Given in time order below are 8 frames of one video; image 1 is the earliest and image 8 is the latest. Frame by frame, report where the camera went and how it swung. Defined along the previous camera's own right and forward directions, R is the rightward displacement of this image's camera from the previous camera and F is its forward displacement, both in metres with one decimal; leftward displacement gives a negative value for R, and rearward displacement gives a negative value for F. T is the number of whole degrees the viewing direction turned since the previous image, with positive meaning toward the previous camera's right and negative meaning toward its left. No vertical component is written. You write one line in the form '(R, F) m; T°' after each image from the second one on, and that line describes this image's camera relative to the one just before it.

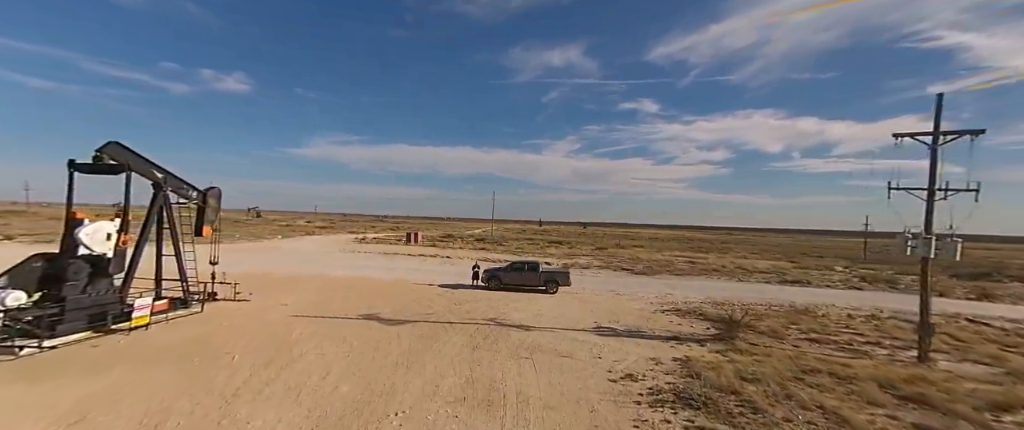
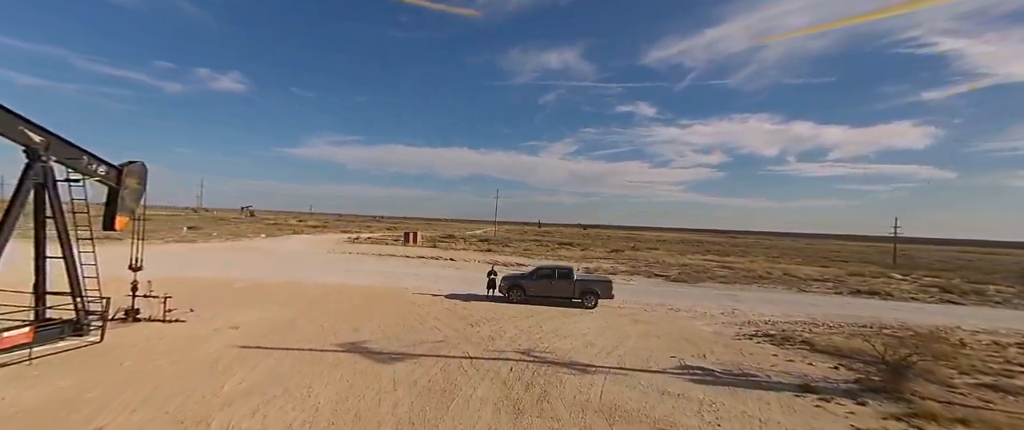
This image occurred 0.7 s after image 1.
(-1.1, +3.7) m; 0°
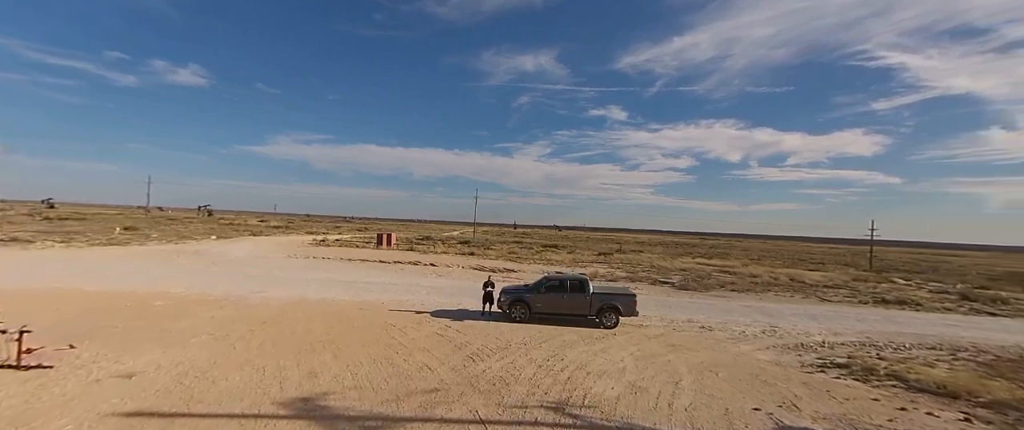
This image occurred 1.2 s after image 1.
(-0.8, +2.6) m; +4°
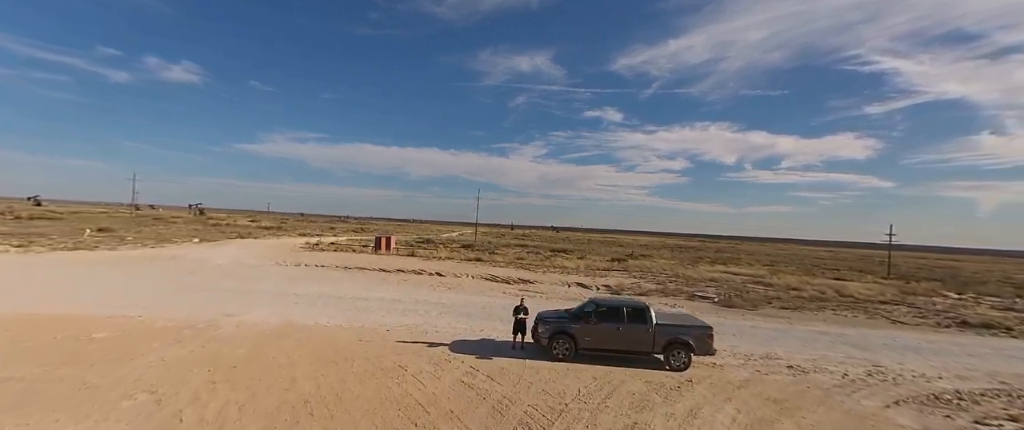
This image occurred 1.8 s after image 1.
(-1.1, +2.5) m; +1°
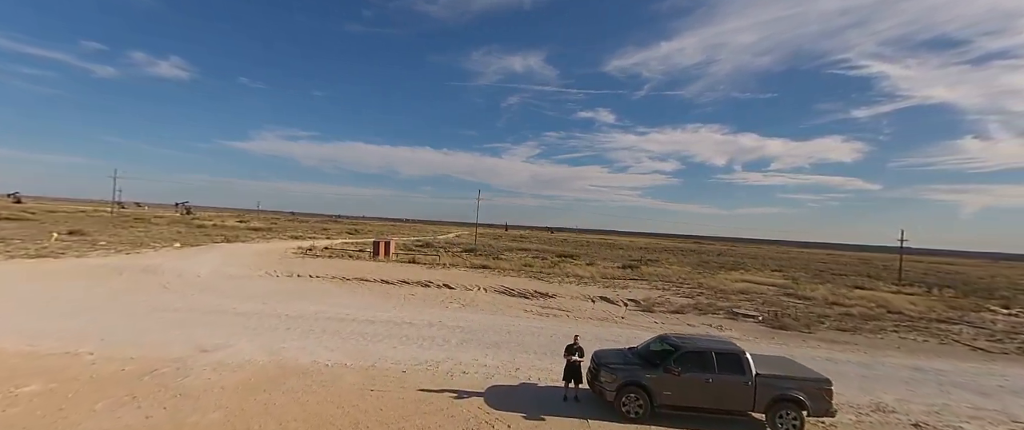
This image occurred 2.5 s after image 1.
(-1.2, +2.1) m; +1°
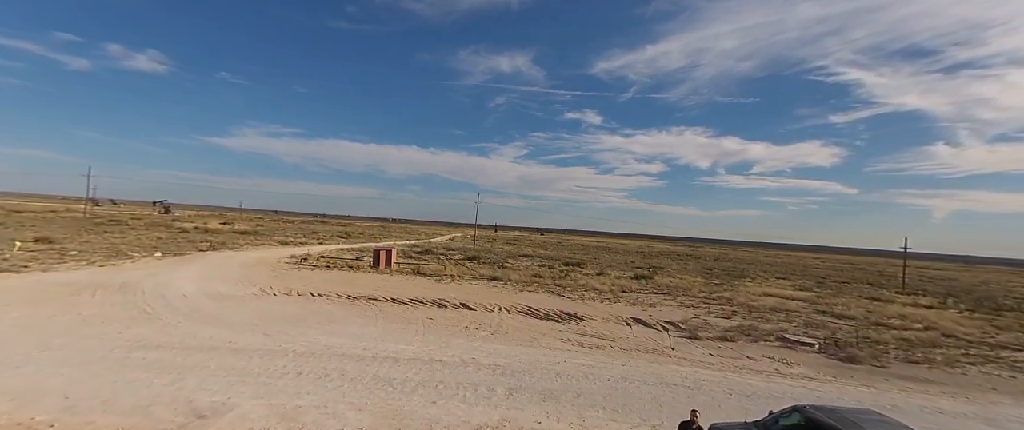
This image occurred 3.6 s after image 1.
(-1.8, +1.9) m; +2°
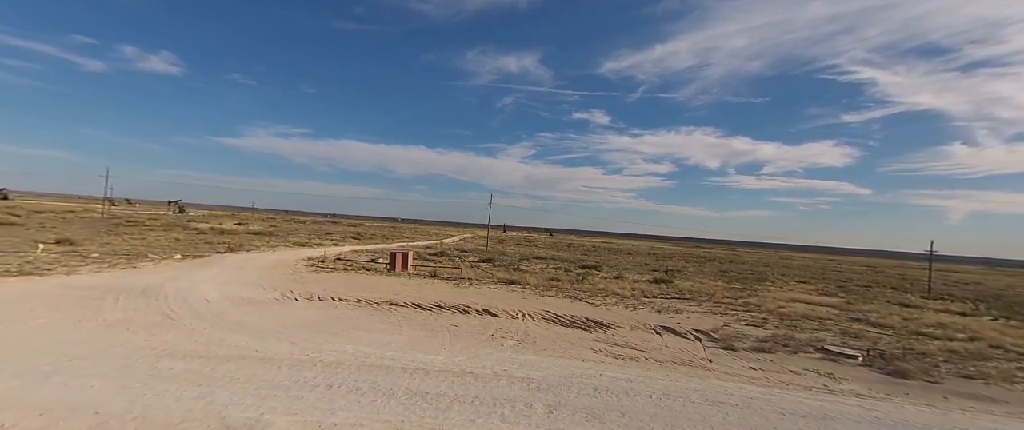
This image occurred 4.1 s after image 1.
(-0.8, +0.4) m; -1°
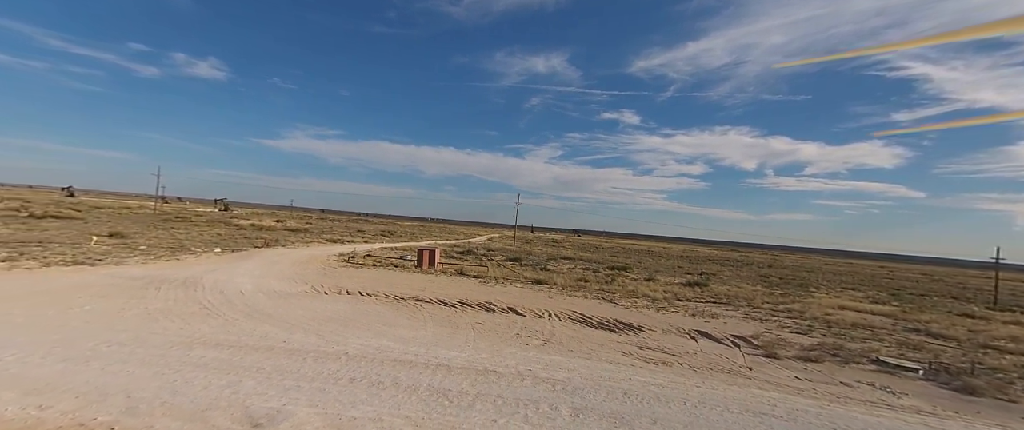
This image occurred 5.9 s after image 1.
(0.0, +0.4) m; -4°
